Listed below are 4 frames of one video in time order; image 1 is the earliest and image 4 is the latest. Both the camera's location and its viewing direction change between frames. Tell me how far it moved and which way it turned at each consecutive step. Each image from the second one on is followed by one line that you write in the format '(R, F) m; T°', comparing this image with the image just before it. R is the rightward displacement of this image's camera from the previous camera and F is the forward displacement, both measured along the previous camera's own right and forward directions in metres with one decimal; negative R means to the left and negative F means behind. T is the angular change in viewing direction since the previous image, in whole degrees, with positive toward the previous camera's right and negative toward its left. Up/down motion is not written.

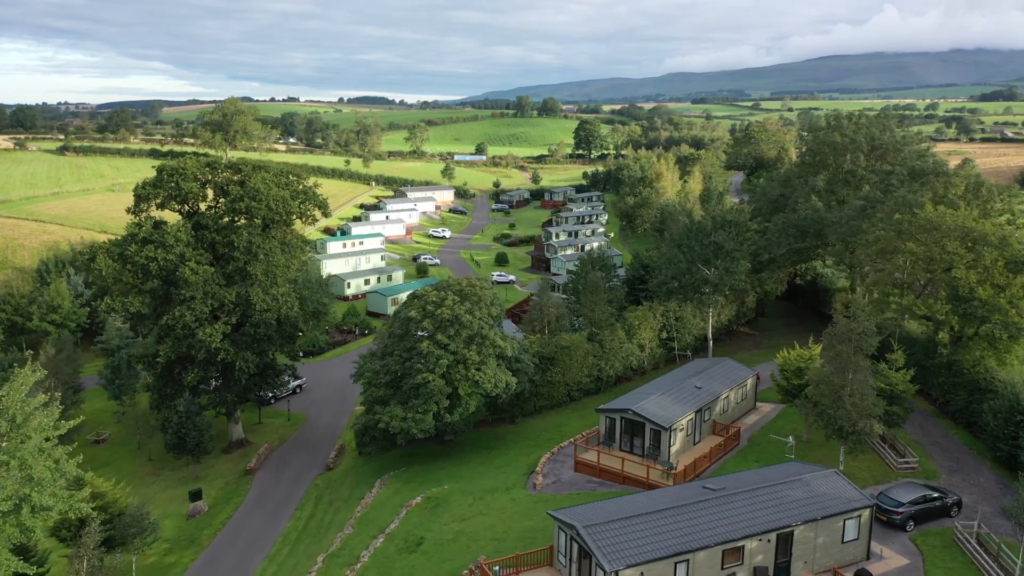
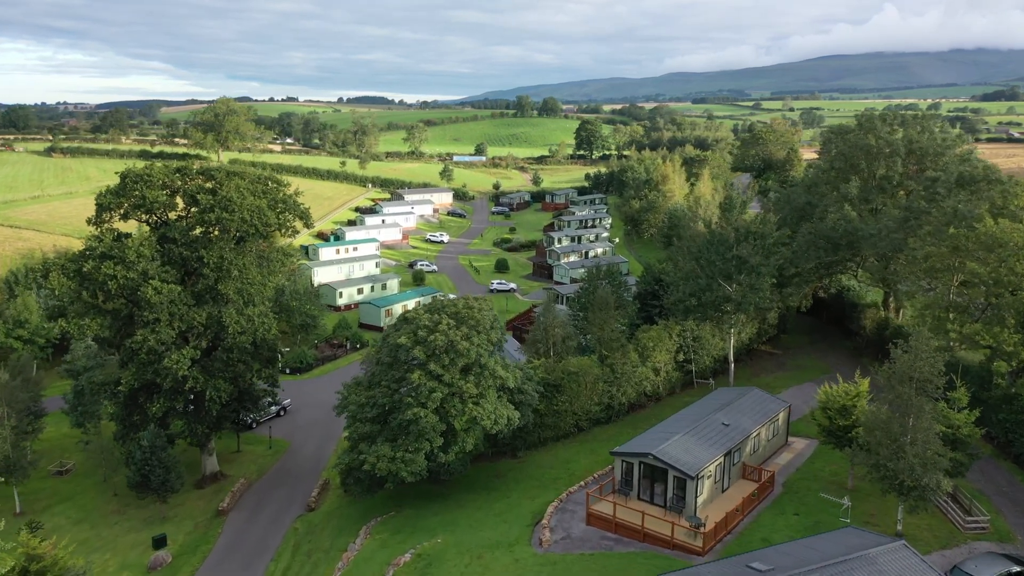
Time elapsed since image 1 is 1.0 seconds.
(-0.1, +3.7) m; 0°
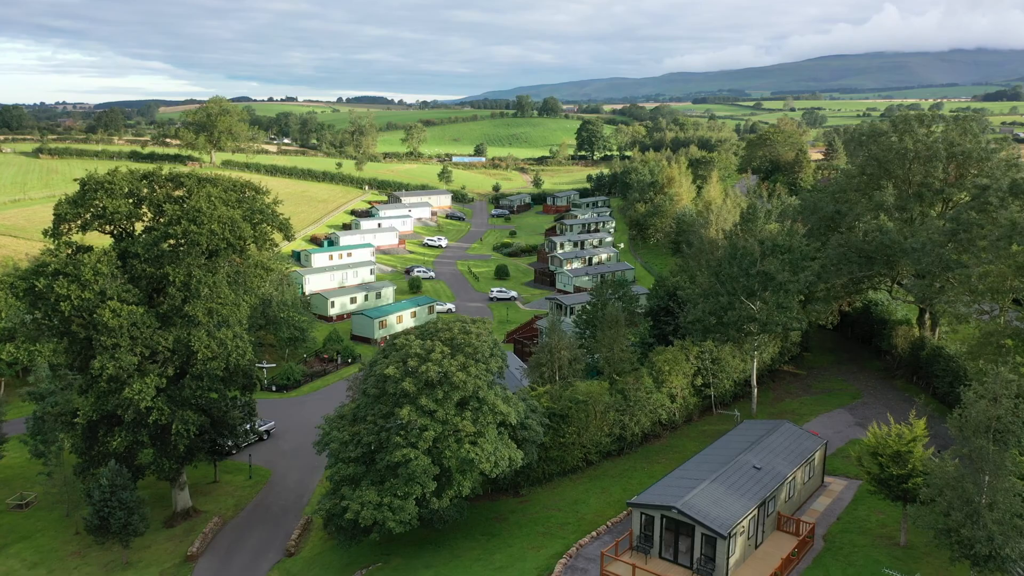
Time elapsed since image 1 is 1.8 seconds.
(-0.1, +3.4) m; 0°
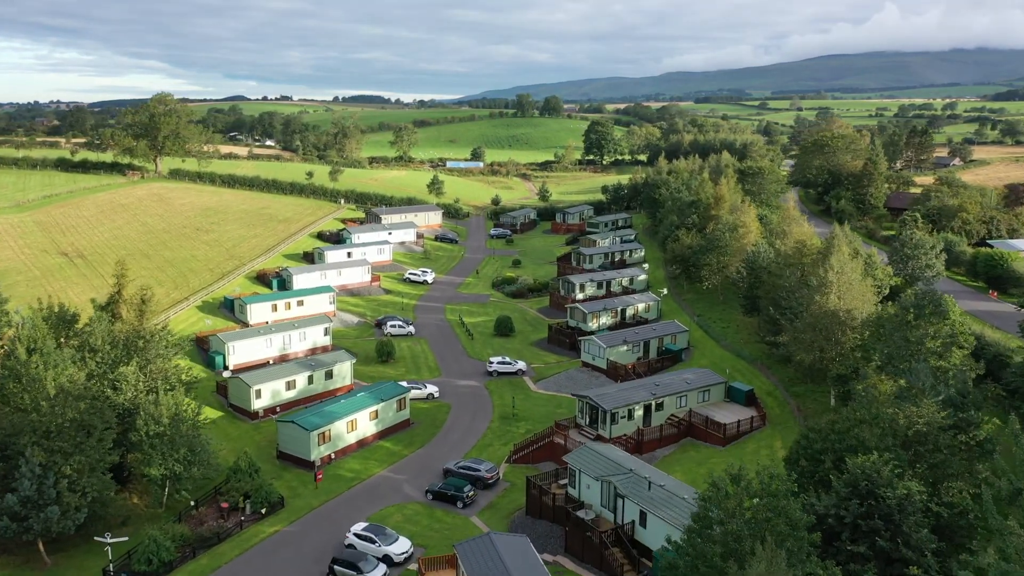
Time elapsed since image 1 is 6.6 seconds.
(-0.4, +20.6) m; 0°
